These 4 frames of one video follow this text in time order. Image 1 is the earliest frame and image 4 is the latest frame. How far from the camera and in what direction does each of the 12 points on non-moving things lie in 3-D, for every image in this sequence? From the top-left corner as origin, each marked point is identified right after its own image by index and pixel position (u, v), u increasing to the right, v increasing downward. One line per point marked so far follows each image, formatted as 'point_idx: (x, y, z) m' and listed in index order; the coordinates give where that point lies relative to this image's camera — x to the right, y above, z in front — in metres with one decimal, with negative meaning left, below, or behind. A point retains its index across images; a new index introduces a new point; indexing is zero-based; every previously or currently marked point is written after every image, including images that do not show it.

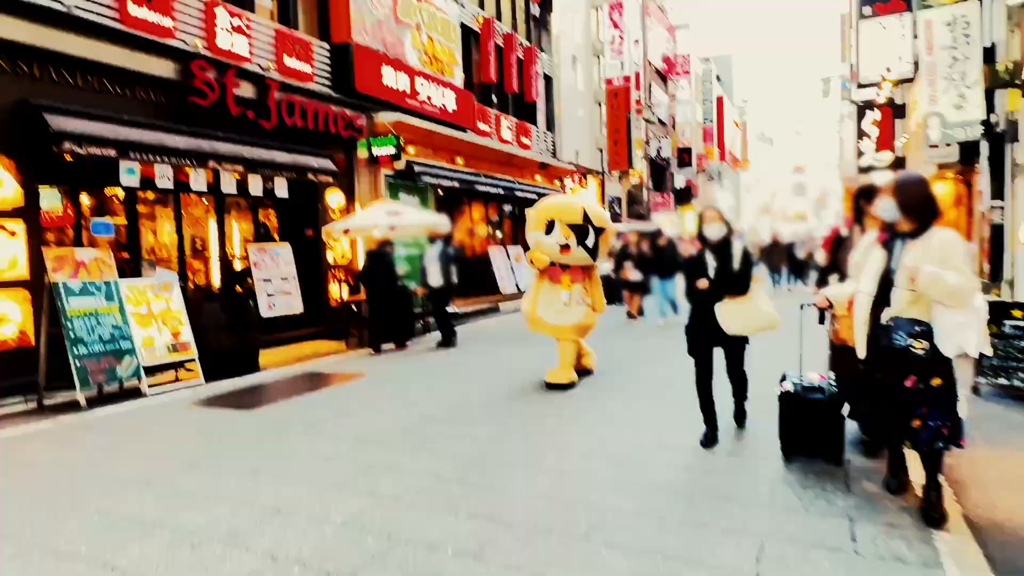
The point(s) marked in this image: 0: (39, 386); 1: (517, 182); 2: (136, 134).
0: (-5.0, -1.0, +6.7) m
1: (+0.3, +3.2, +19.3) m
2: (-5.0, +2.0, +8.2) m
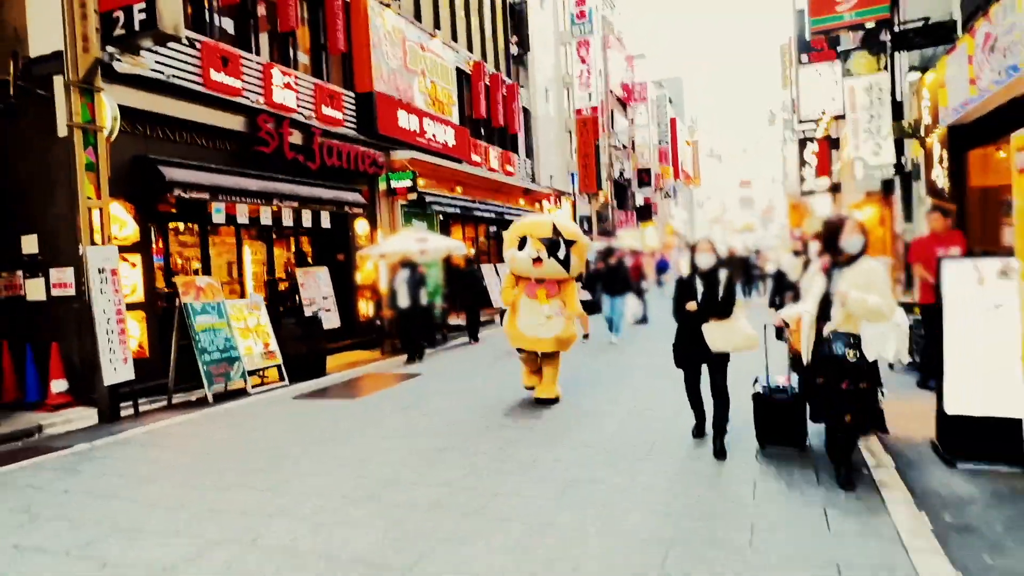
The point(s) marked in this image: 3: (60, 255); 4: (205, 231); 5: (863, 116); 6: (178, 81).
0: (-4.5, -1.3, +8.3) m
1: (-0.2, +2.7, +21.3) m
2: (-4.6, +1.7, +9.9) m
3: (-6.0, +0.4, +8.4) m
4: (-5.2, +1.0, +10.5) m
5: (+6.2, +3.1, +11.2) m
6: (-5.0, +3.1, +9.4) m
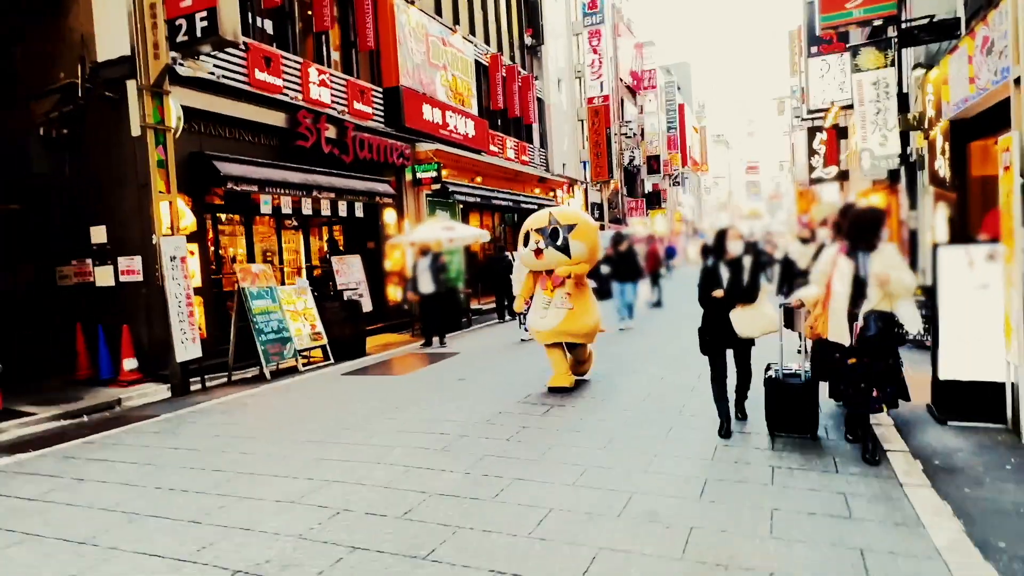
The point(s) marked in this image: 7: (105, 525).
0: (-4.1, -1.1, +9.1) m
1: (+0.4, +3.2, +22.0) m
2: (-4.1, +1.9, +10.6) m
3: (-5.6, +0.6, +9.2) m
4: (-4.7, +1.2, +11.3) m
5: (+6.7, +3.4, +11.8) m
6: (-4.6, +3.3, +10.0) m
7: (-2.6, -1.5, +3.9) m
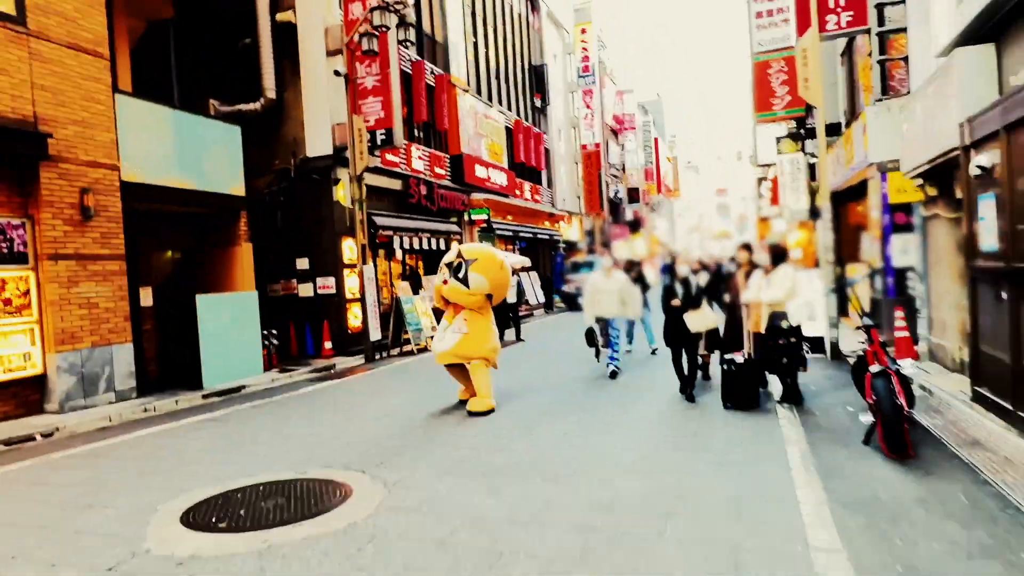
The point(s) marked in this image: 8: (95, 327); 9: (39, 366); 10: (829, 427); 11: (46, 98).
0: (-2.8, -1.3, +14.5) m
1: (+1.1, +2.6, +27.7) m
2: (-2.9, +1.7, +16.1) m
3: (-4.4, +0.4, +14.6) m
4: (-3.5, +0.9, +16.7) m
5: (+7.8, +3.1, +17.7) m
6: (-3.4, +3.1, +15.6) m
7: (-1.1, -1.6, +9.4) m
8: (-6.1, -0.6, +9.2) m
9: (-6.5, -1.1, +8.7) m
10: (+3.1, -1.3, +6.1) m
11: (-6.5, +2.6, +8.7) m
